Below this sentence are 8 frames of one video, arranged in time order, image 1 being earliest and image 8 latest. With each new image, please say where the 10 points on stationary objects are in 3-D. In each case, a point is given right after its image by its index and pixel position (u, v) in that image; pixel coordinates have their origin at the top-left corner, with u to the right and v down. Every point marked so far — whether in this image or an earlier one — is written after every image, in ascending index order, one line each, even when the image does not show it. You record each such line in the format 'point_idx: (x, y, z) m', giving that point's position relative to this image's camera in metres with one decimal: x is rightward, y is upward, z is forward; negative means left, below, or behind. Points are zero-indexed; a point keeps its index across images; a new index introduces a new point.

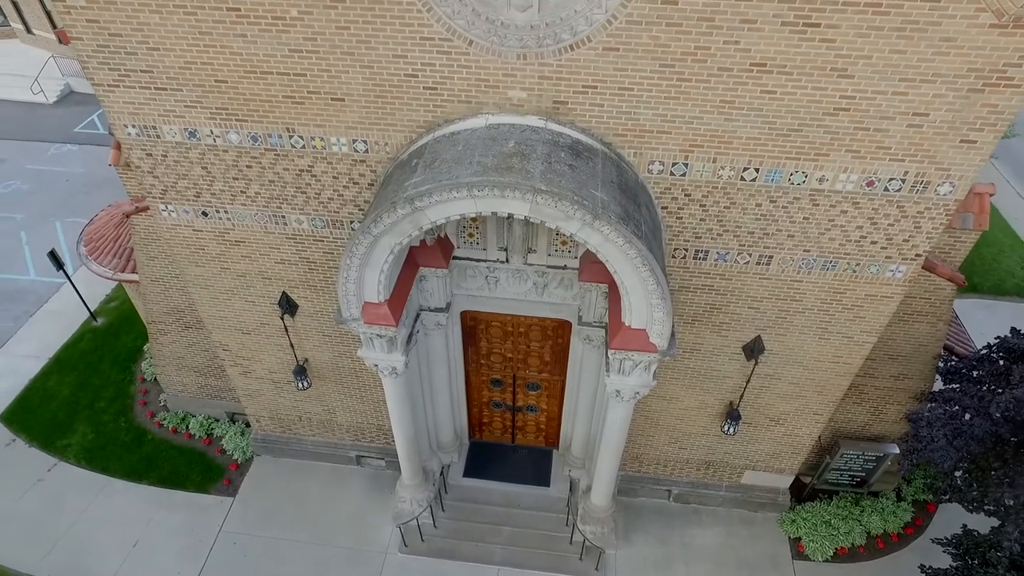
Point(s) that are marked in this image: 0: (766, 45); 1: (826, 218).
0: (+2.1, +2.0, +5.6) m
1: (+3.1, +0.7, +6.7) m
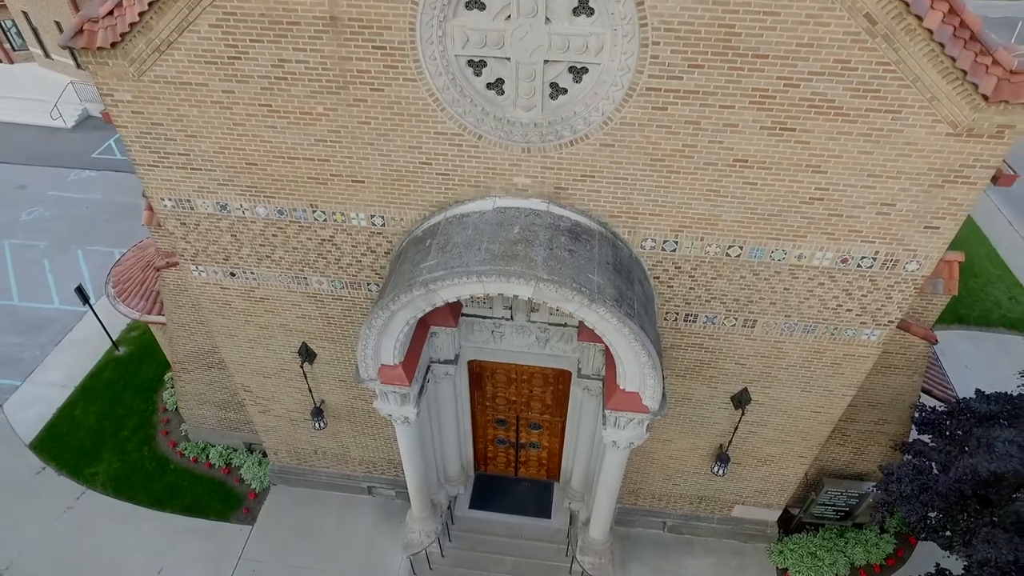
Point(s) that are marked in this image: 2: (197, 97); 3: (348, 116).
0: (+2.1, +1.3, +6.2) m
1: (+3.1, 0.0, +7.3) m
2: (-3.1, +1.9, +6.6) m
3: (-1.6, +1.6, +6.6) m
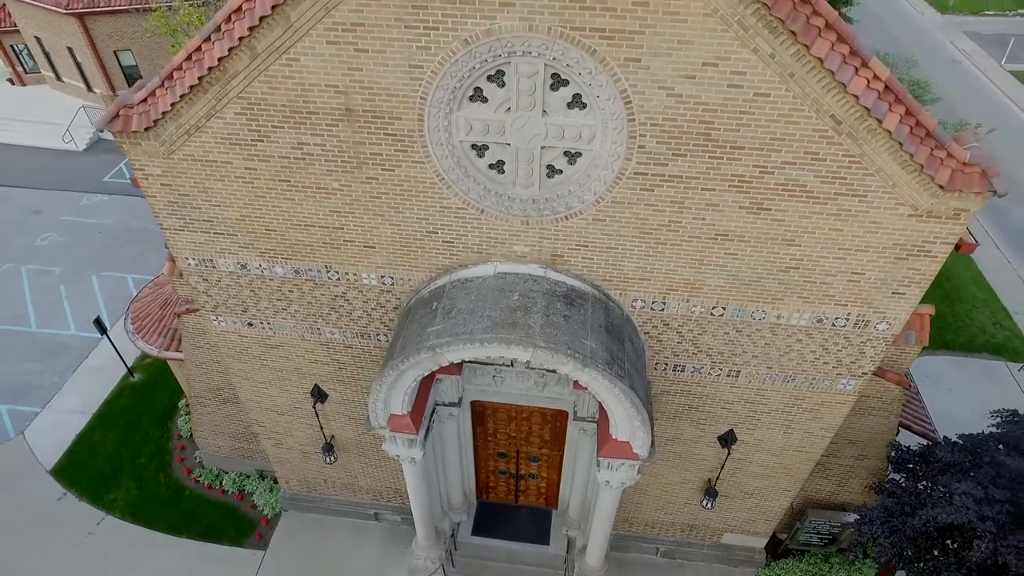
0: (+2.1, +0.7, +6.8) m
1: (+3.1, -0.6, +7.9) m
2: (-3.1, +1.2, +7.2) m
3: (-1.6, +1.0, +7.1) m
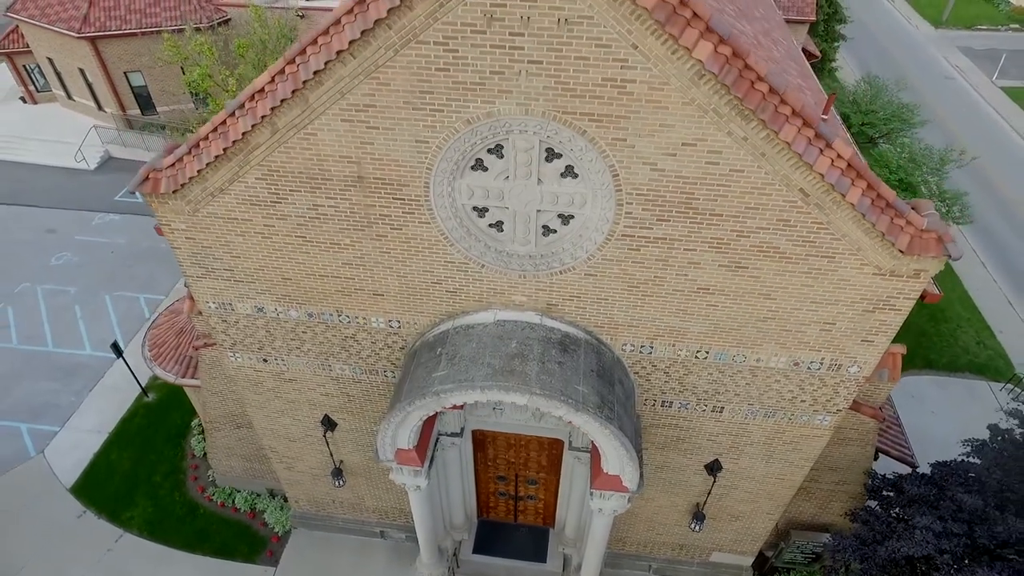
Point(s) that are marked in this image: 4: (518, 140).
0: (+2.1, +0.1, +7.4) m
1: (+3.1, -1.2, +8.4) m
2: (-3.1, +0.7, +7.8) m
3: (-1.6, +0.5, +7.7) m
4: (+0.1, +1.4, +6.6) m
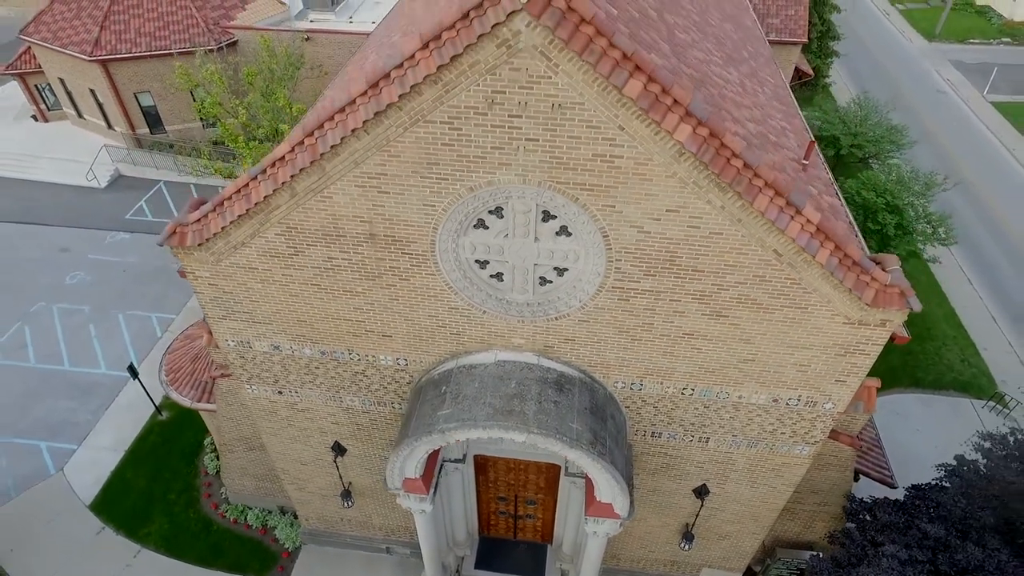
0: (+2.1, -0.4, +8.0) m
1: (+3.1, -1.7, +9.1) m
2: (-3.1, +0.1, +8.4) m
3: (-1.6, -0.1, +8.4) m
4: (+0.1, +0.9, +7.2) m
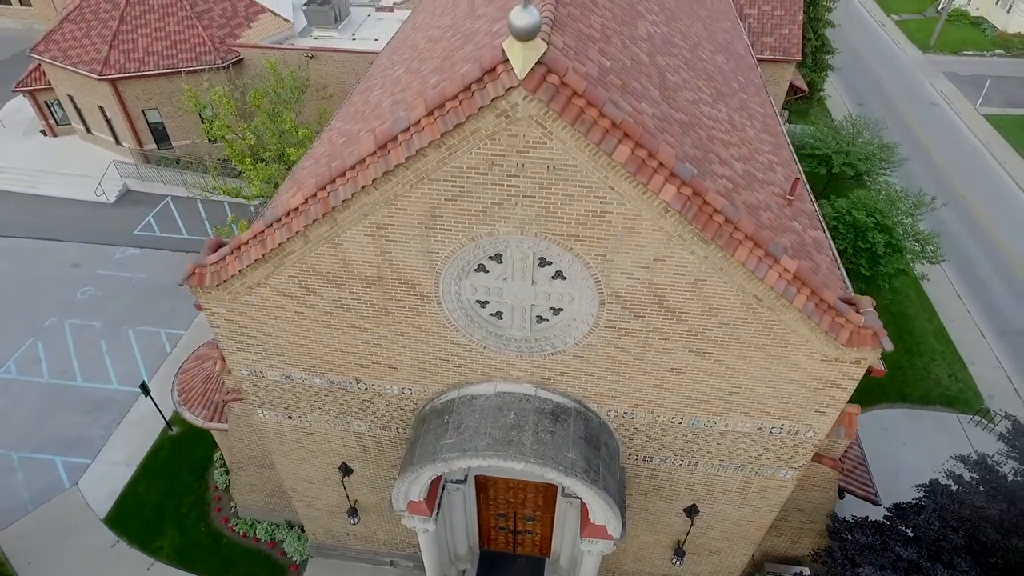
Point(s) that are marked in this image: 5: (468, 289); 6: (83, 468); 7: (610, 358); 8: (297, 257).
0: (+2.1, -0.9, +8.5) m
1: (+3.1, -2.2, +9.6) m
2: (-3.1, -0.3, +9.0) m
3: (-1.6, -0.5, +8.9) m
4: (0.0, +0.4, +7.7) m
5: (-0.5, 0.0, +8.3) m
6: (-10.1, -4.2, +16.2) m
7: (+1.2, -0.9, +8.7) m
8: (-2.6, +0.4, +8.2) m
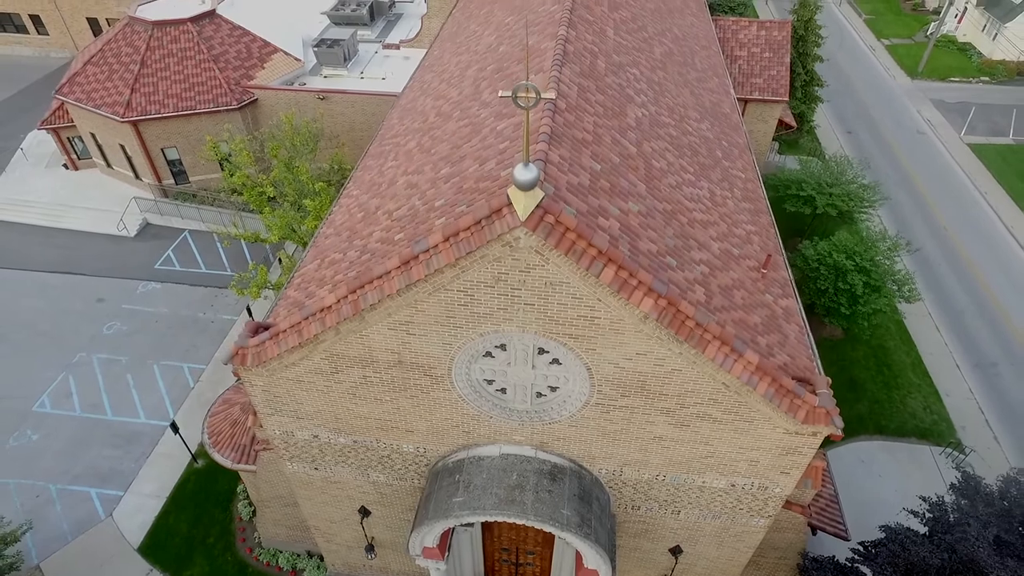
0: (+2.1, -2.0, +9.8) m
1: (+3.1, -3.3, +10.8) m
2: (-3.1, -1.5, +10.2) m
3: (-1.6, -1.7, +10.1) m
4: (+0.1, -0.7, +9.0) m
5: (-0.5, -1.1, +9.5) m
6: (-10.1, -5.4, +17.5) m
7: (+1.3, -2.0, +9.9) m
8: (-2.5, -0.8, +9.4) m
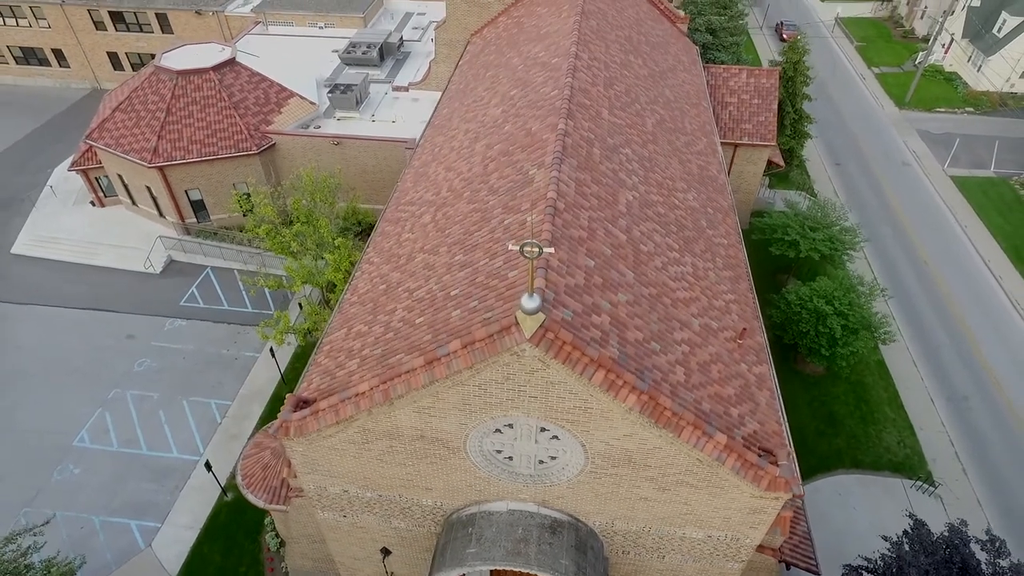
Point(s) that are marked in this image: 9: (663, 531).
0: (+2.2, -3.4, +11.4) m
1: (+3.2, -4.7, +12.4) m
2: (-3.0, -2.8, +11.8) m
3: (-1.5, -3.0, +11.7) m
4: (+0.2, -2.1, +10.6) m
5: (-0.4, -2.5, +11.2) m
6: (-9.9, -6.7, +19.1) m
7: (+1.4, -3.4, +11.5) m
8: (-2.4, -2.1, +11.0) m
9: (+2.7, -4.3, +12.2) m
